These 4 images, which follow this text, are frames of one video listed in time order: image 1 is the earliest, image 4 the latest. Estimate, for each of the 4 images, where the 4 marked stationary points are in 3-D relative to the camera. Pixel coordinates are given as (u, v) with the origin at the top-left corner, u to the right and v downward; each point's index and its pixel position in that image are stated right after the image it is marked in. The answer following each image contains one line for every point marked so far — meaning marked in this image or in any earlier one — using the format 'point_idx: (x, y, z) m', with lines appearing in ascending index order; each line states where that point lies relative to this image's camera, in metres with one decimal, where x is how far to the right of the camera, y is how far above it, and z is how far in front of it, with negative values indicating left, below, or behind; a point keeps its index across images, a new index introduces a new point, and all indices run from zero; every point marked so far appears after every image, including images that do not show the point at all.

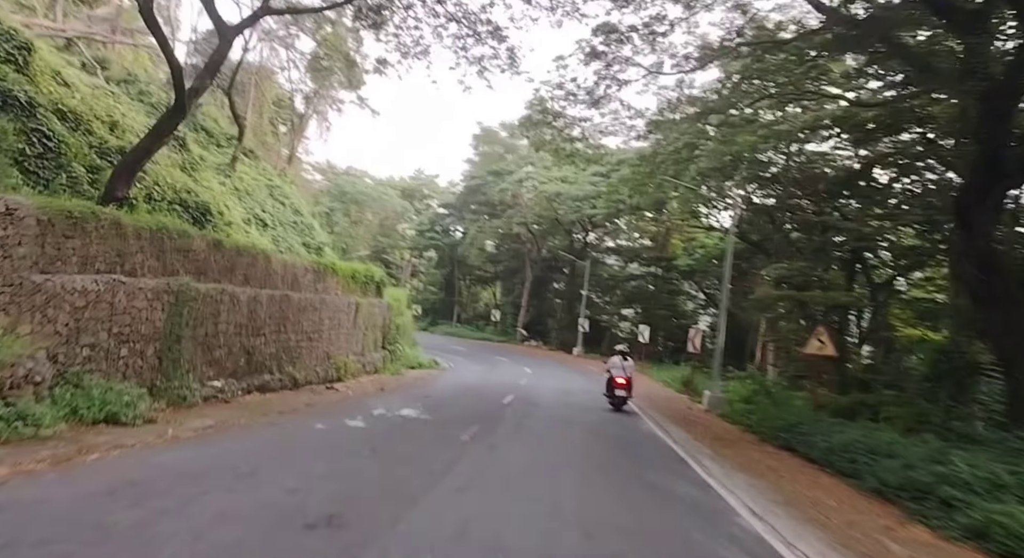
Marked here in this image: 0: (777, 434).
0: (+5.1, -3.0, +11.4) m
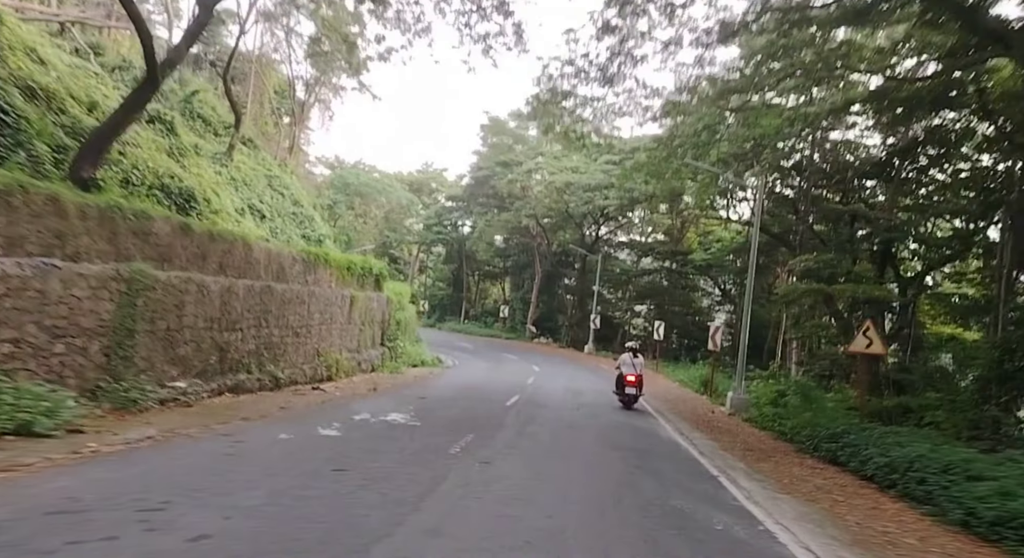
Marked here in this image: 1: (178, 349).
0: (+5.1, -2.8, +10.0) m
1: (-5.6, -1.2, +10.0) m
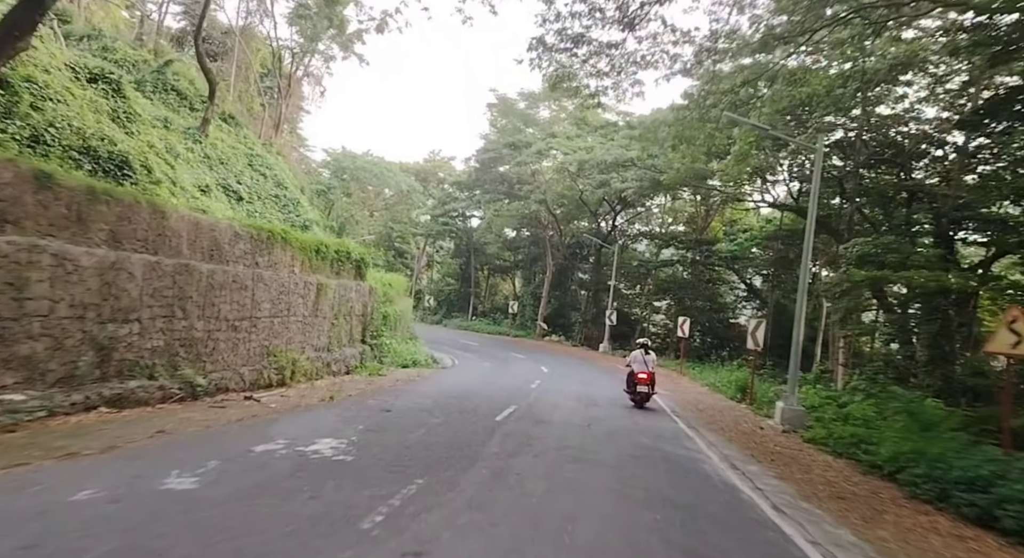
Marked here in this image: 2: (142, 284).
0: (+4.9, -2.4, +6.7) m
1: (-5.8, -0.8, +7.0) m
2: (-5.6, -0.1, +9.0) m
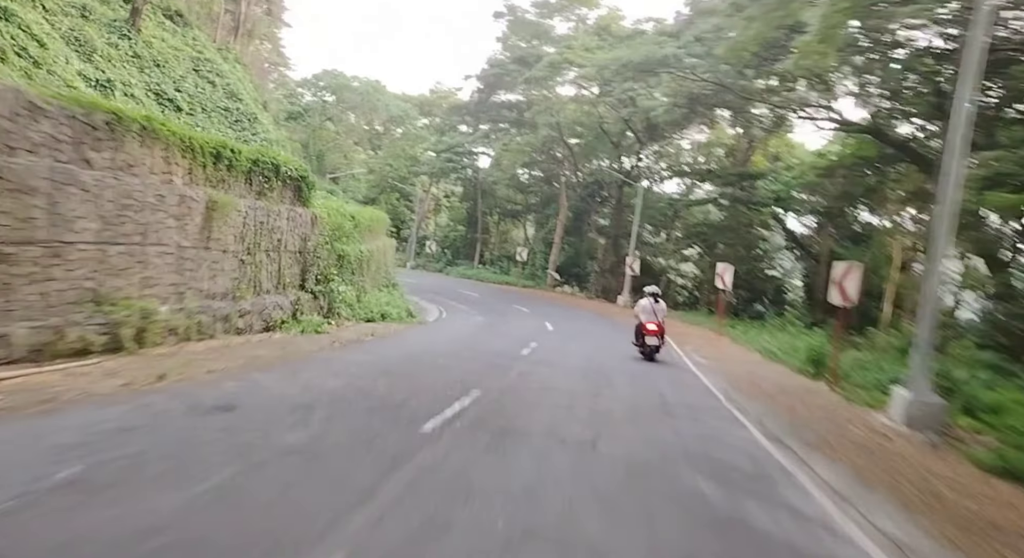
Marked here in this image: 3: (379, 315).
0: (+4.2, -1.7, +2.0) m
1: (-6.4, 0.0, +2.4) m
2: (-6.1, +0.9, +4.4) m
3: (-3.8, -1.0, +16.8) m
